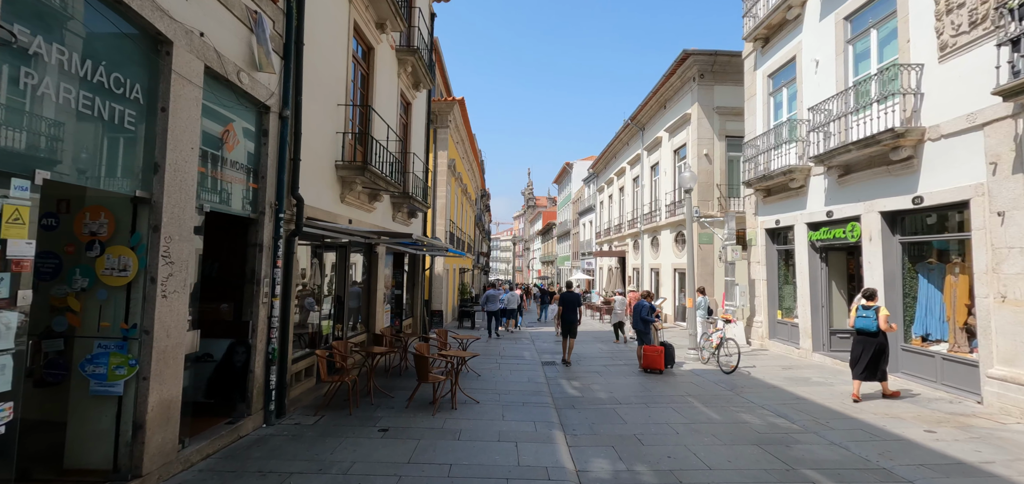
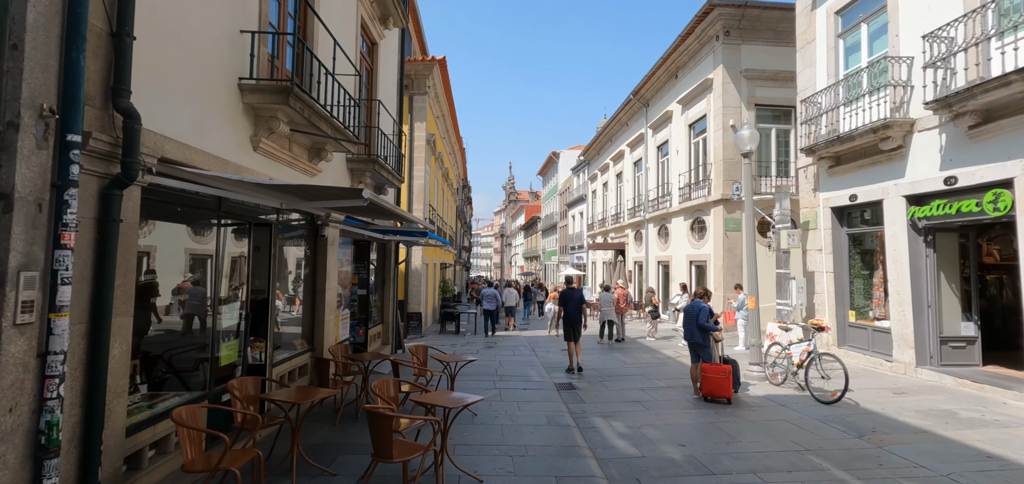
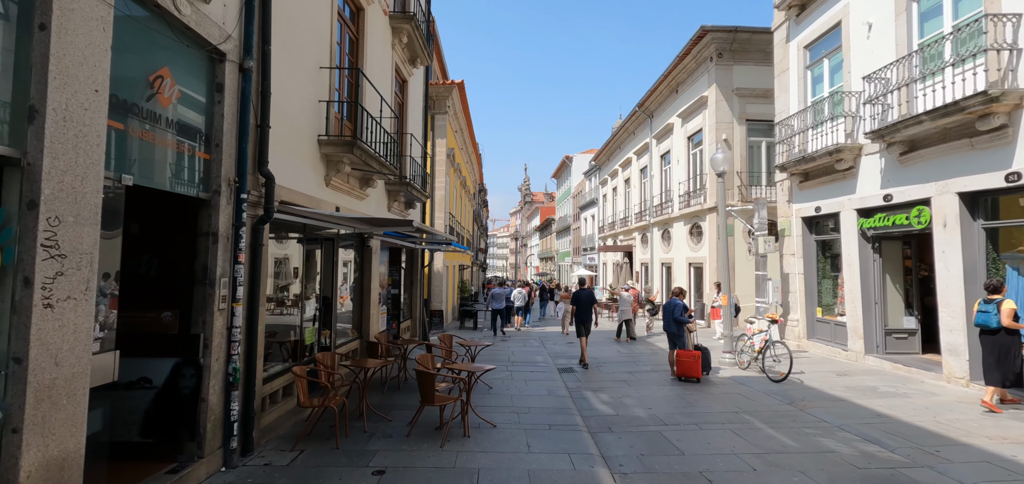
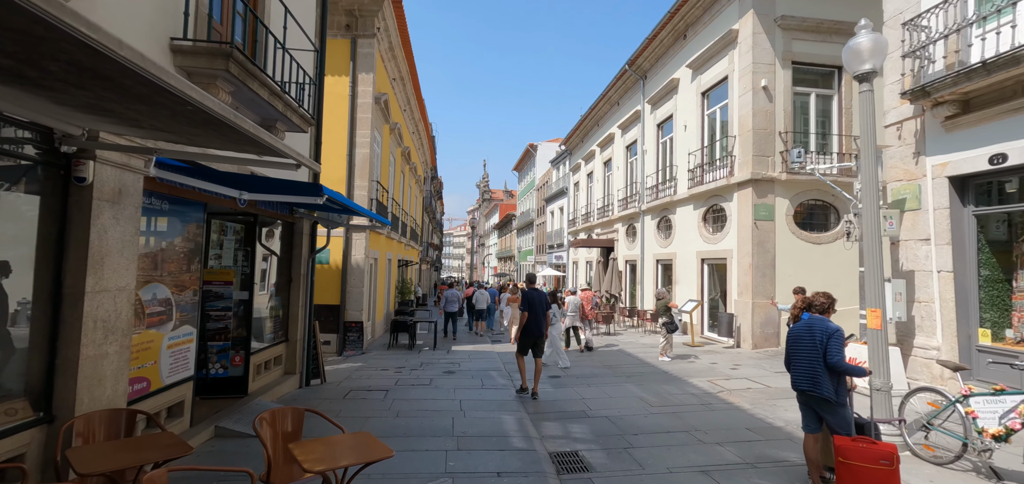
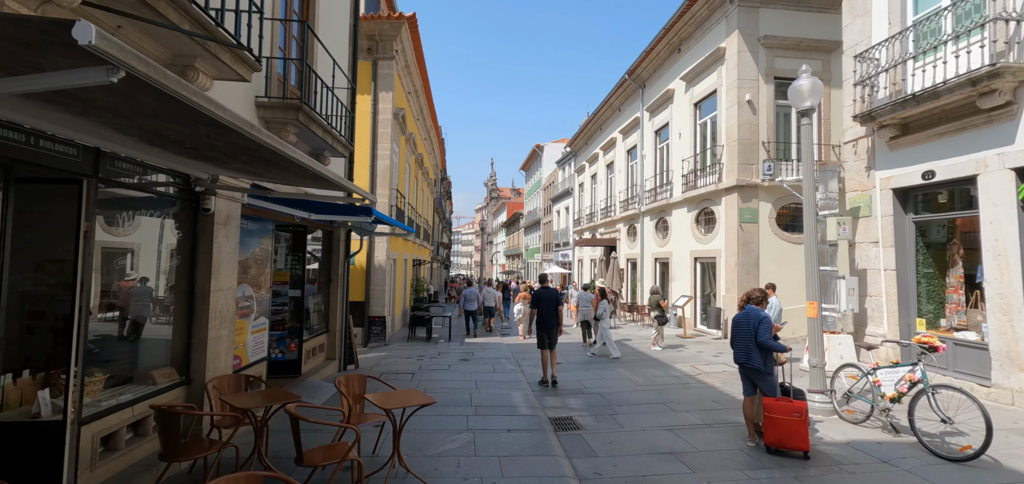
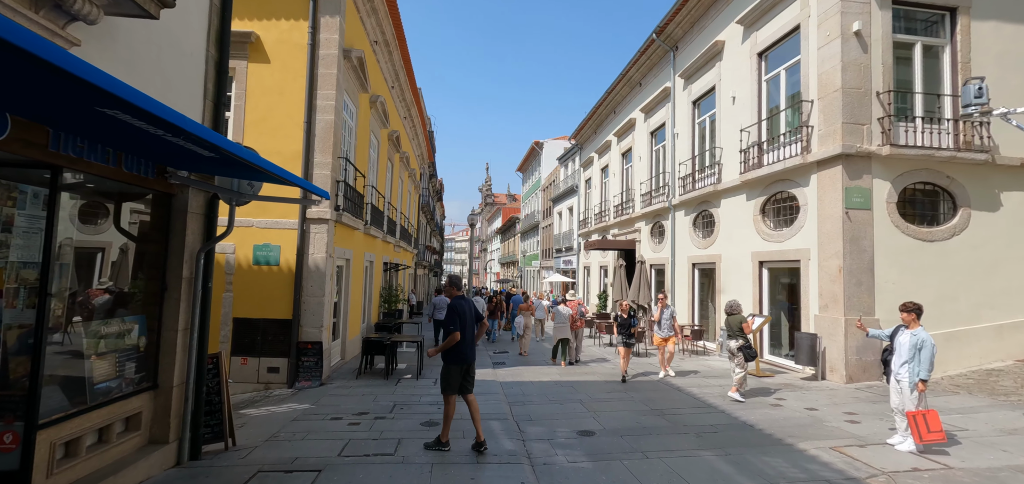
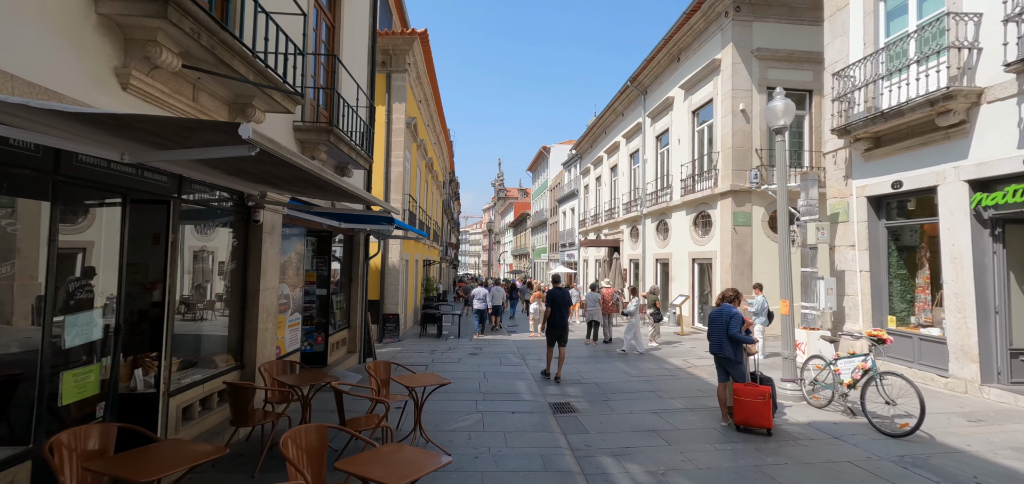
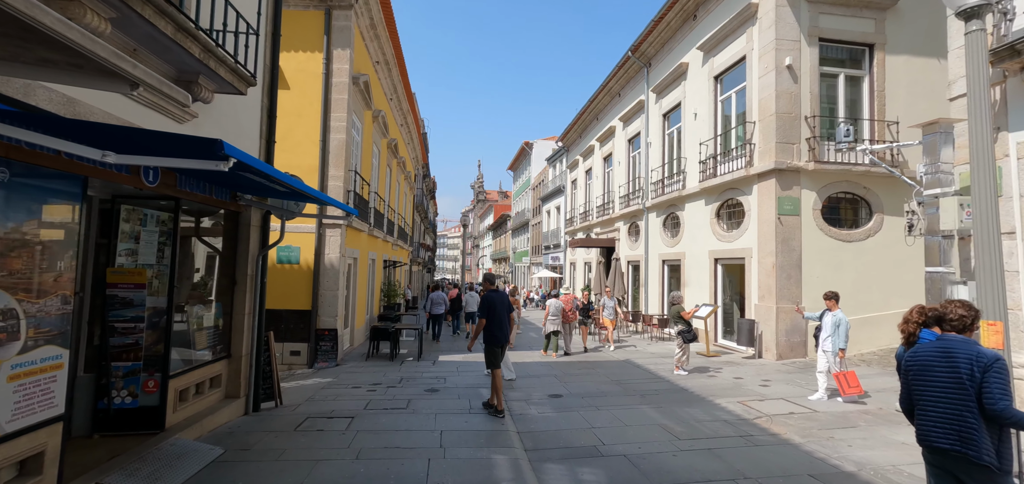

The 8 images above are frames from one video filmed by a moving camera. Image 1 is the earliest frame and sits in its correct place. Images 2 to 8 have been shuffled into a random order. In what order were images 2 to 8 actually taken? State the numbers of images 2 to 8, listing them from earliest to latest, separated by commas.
3, 2, 7, 5, 4, 8, 6
